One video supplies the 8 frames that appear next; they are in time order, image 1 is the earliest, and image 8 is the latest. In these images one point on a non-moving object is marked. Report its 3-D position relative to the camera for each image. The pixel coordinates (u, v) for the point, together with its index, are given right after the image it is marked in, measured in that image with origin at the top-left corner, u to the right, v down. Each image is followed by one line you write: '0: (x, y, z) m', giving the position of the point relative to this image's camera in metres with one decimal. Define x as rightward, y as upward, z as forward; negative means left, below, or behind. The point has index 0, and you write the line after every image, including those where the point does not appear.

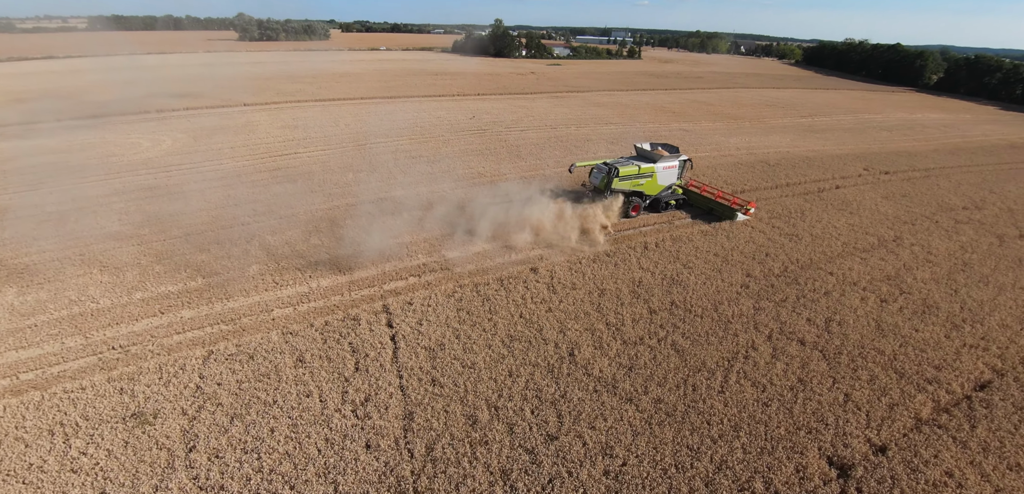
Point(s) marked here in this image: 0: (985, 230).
0: (+16.1, +0.6, +16.4) m
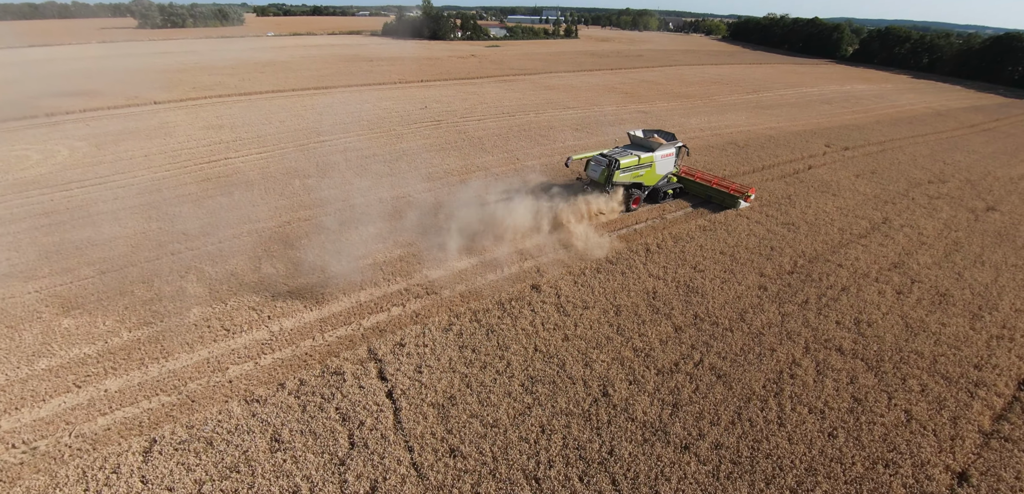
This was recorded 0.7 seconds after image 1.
0: (+15.4, +1.5, +16.7) m
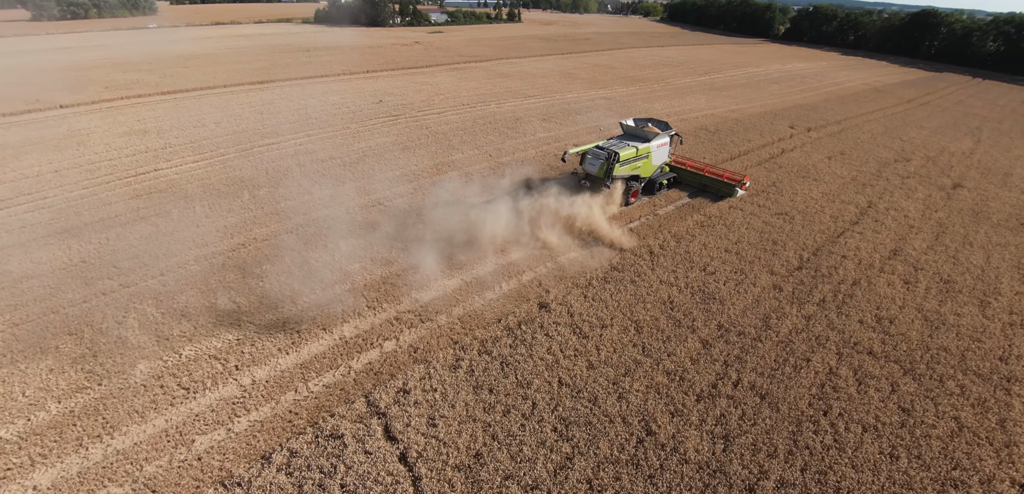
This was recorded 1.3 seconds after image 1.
0: (+14.7, +2.2, +17.0) m
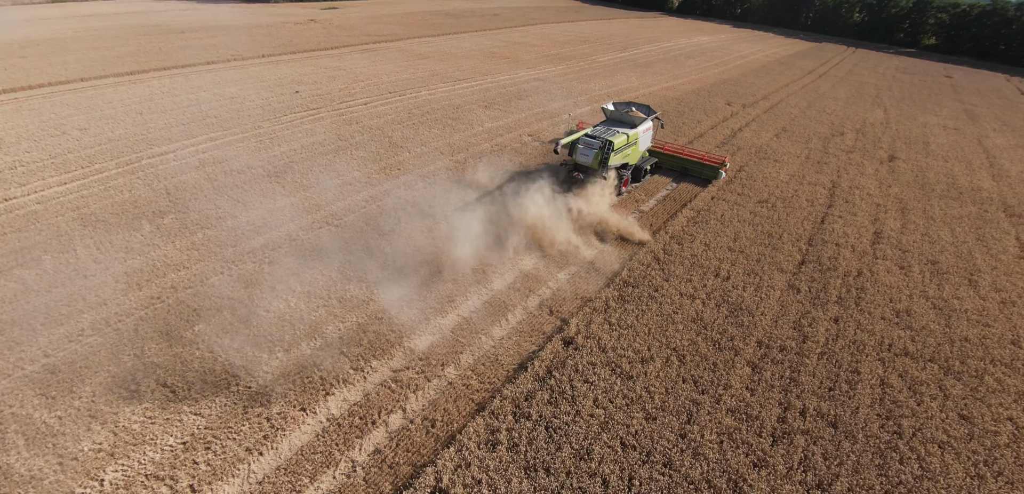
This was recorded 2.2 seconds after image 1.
0: (+13.2, +3.3, +17.8) m
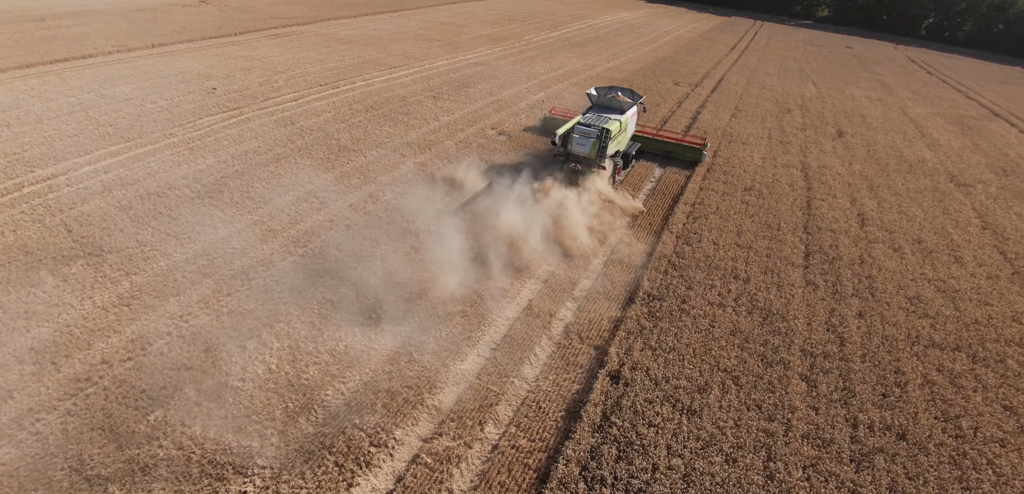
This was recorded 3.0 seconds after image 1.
0: (+11.8, +4.3, +18.3) m
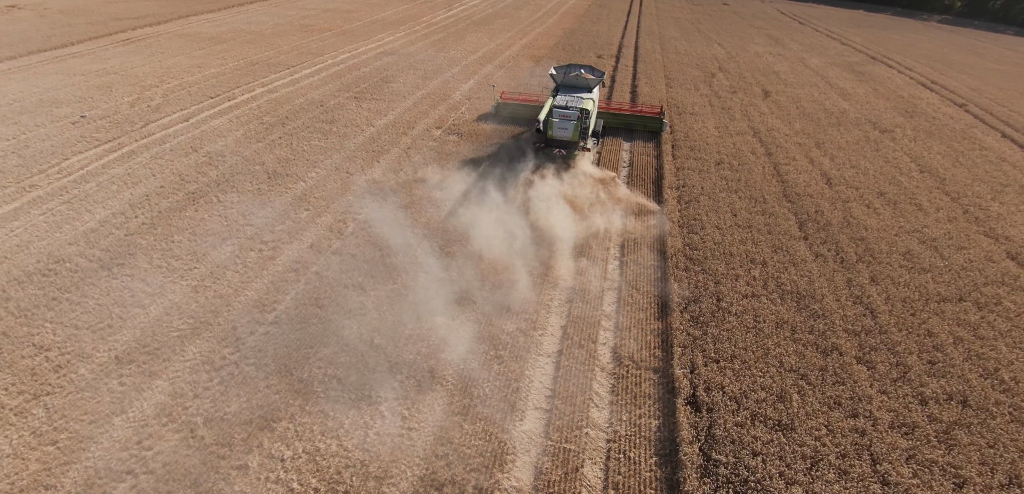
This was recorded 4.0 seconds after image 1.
0: (+9.5, +6.0, +19.0) m
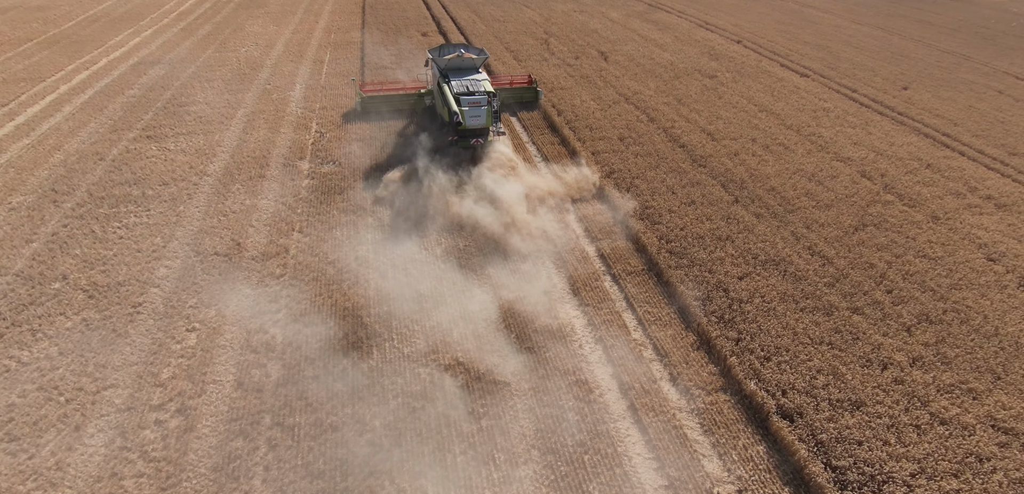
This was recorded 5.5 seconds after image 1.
0: (+3.3, +7.6, +19.5) m
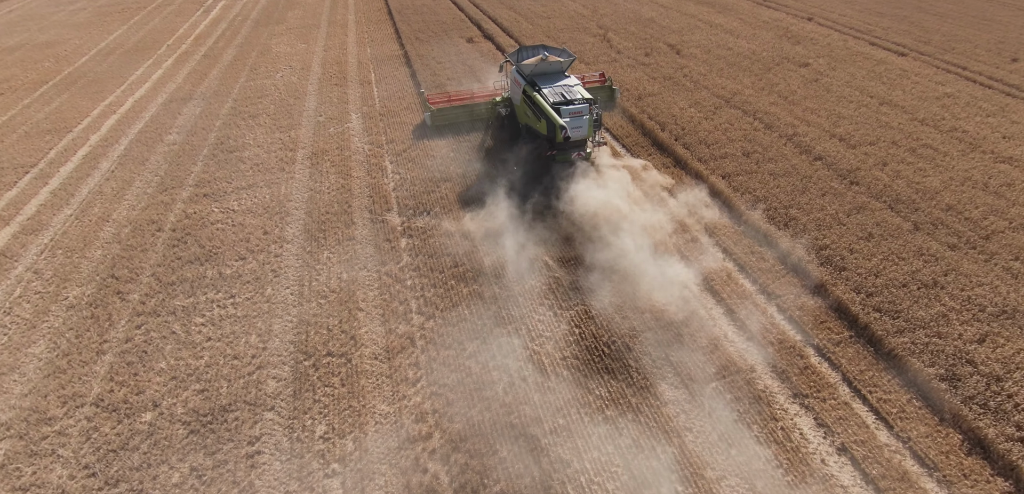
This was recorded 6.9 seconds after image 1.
0: (+5.7, +7.0, +17.4) m
